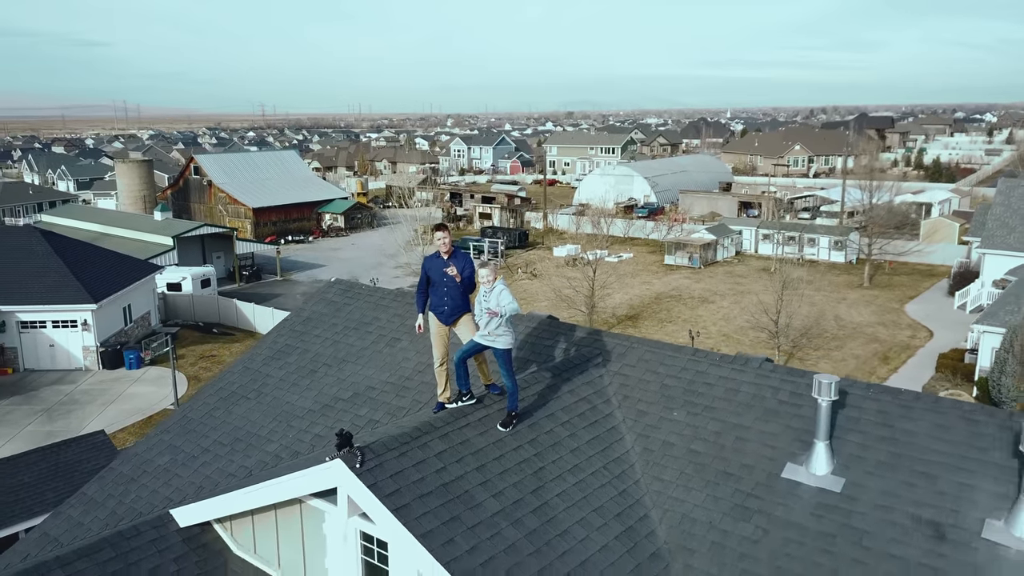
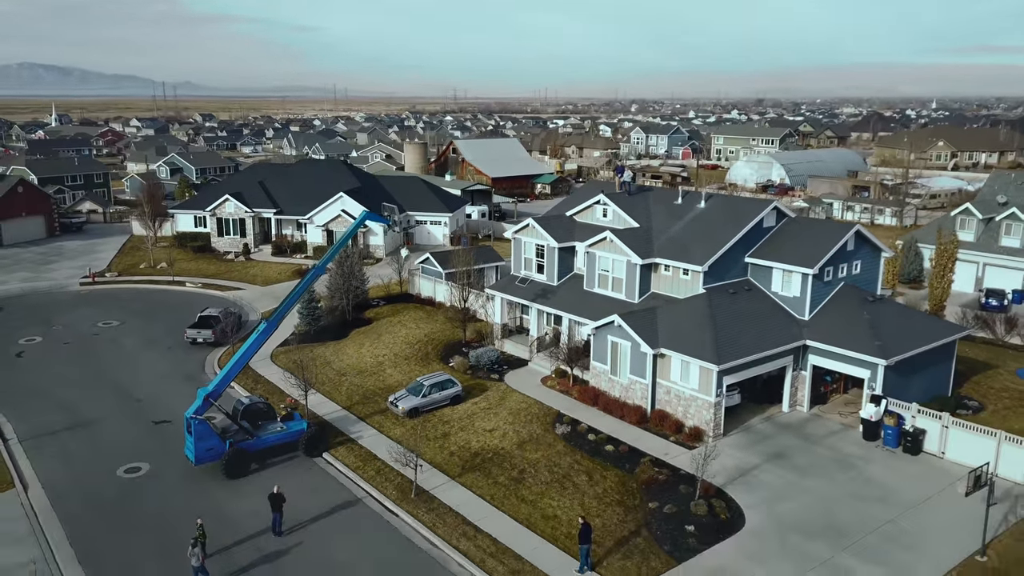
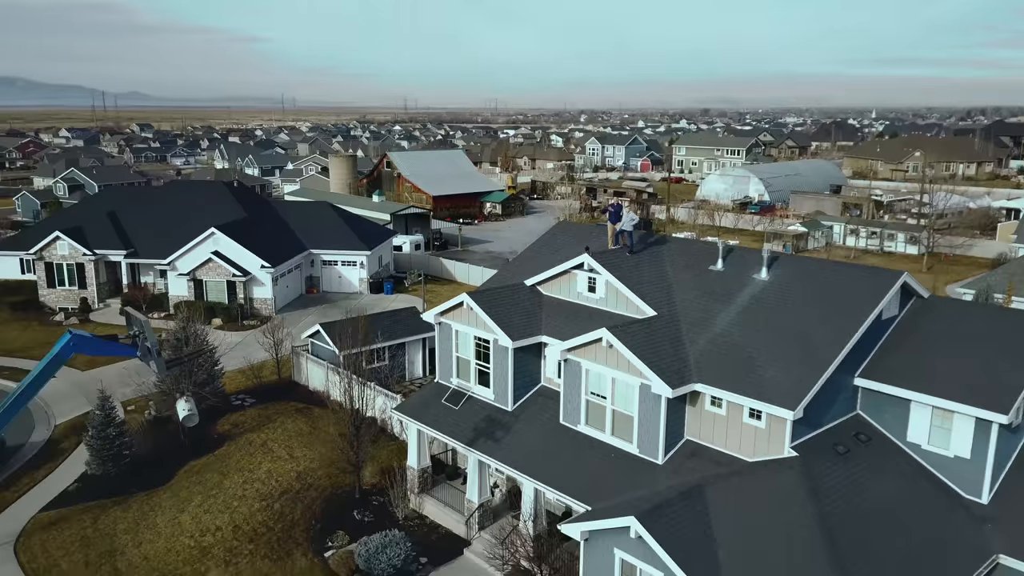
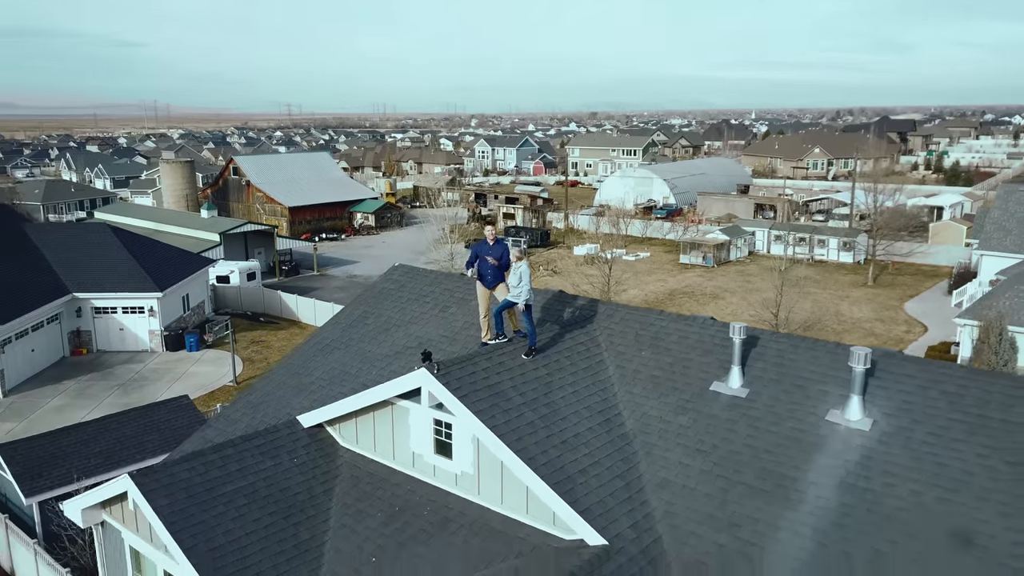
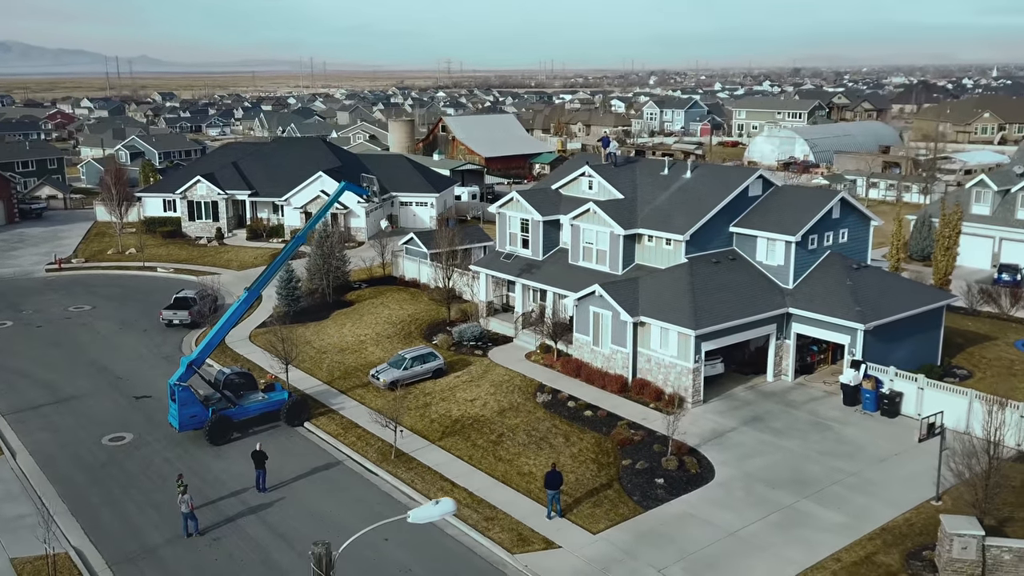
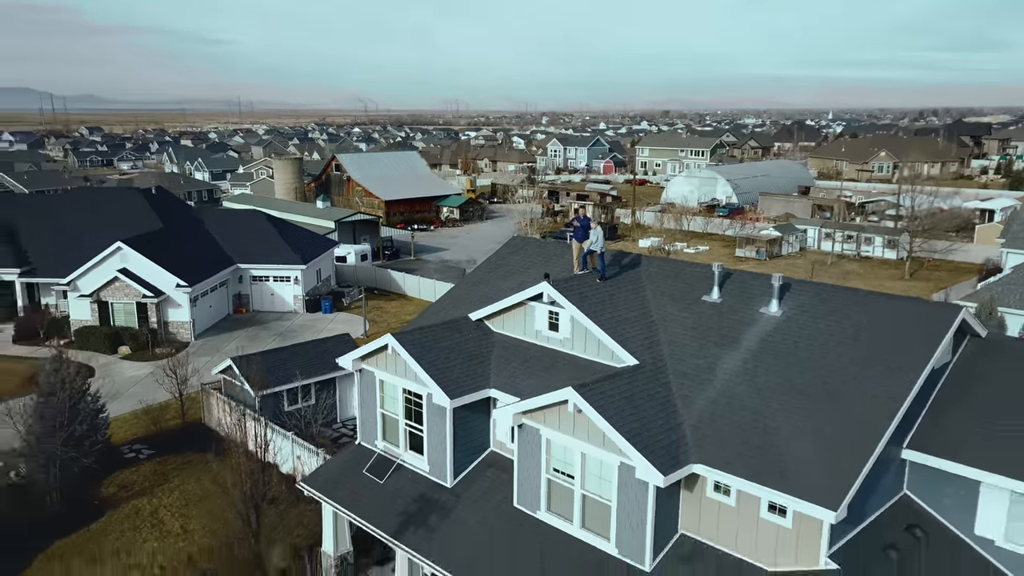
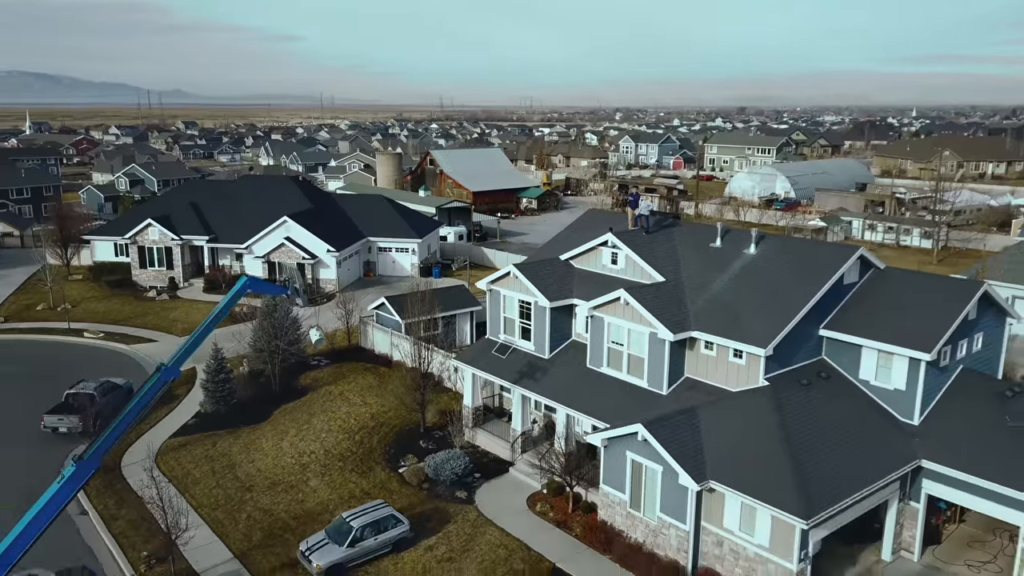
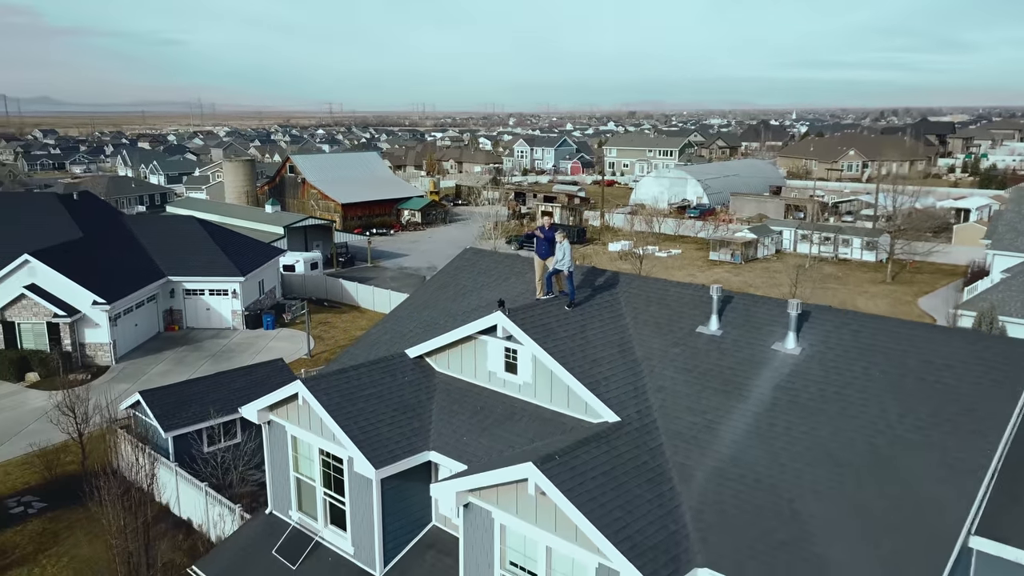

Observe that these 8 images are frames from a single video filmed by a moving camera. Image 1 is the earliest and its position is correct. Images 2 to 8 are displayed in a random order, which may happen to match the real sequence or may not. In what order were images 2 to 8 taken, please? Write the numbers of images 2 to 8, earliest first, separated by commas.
4, 8, 6, 3, 7, 2, 5
